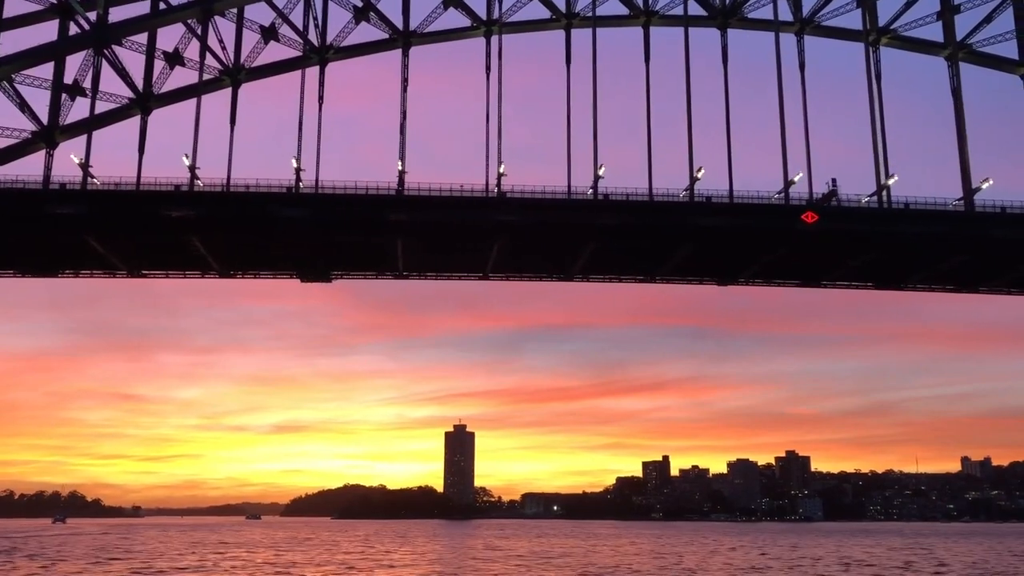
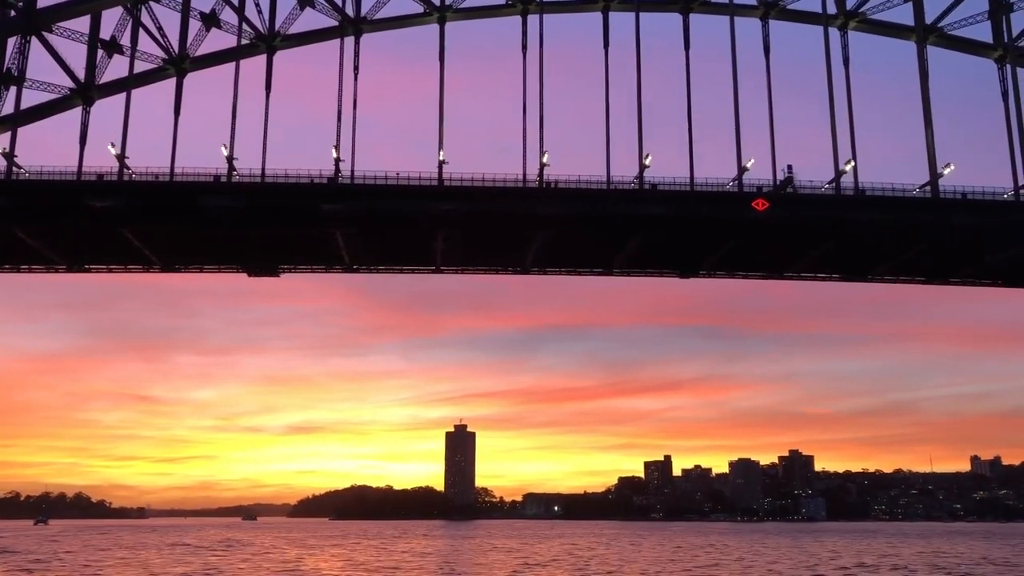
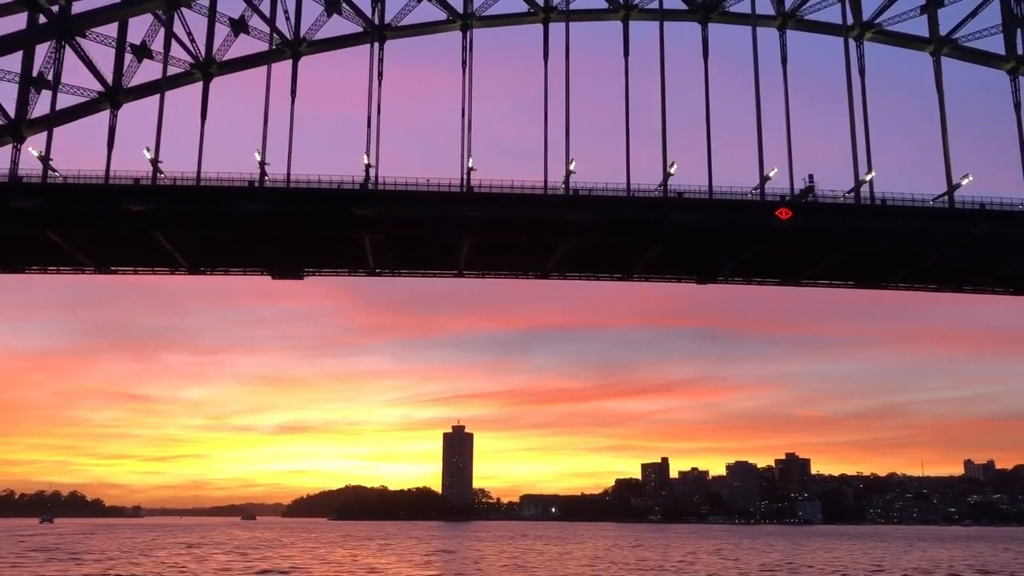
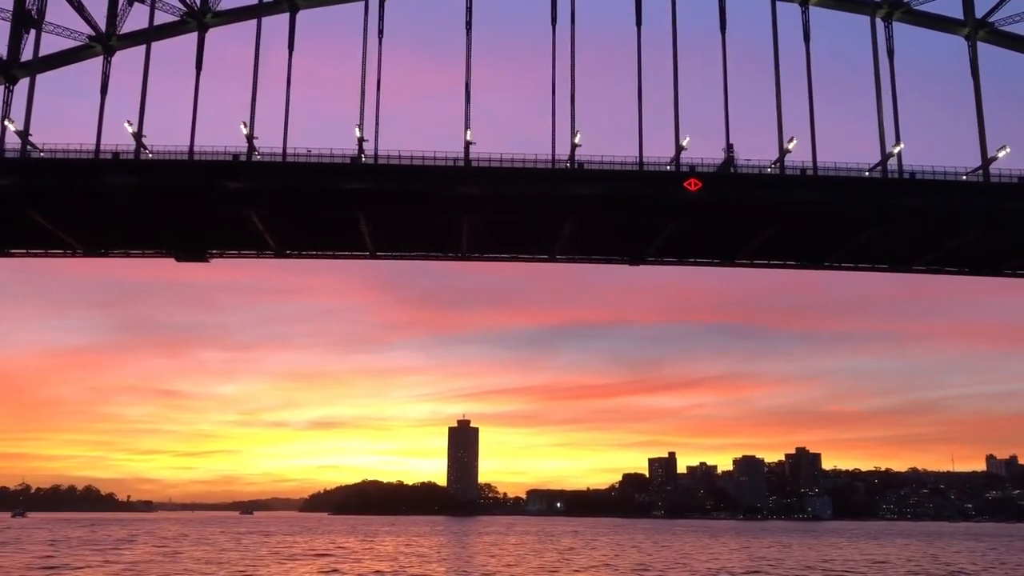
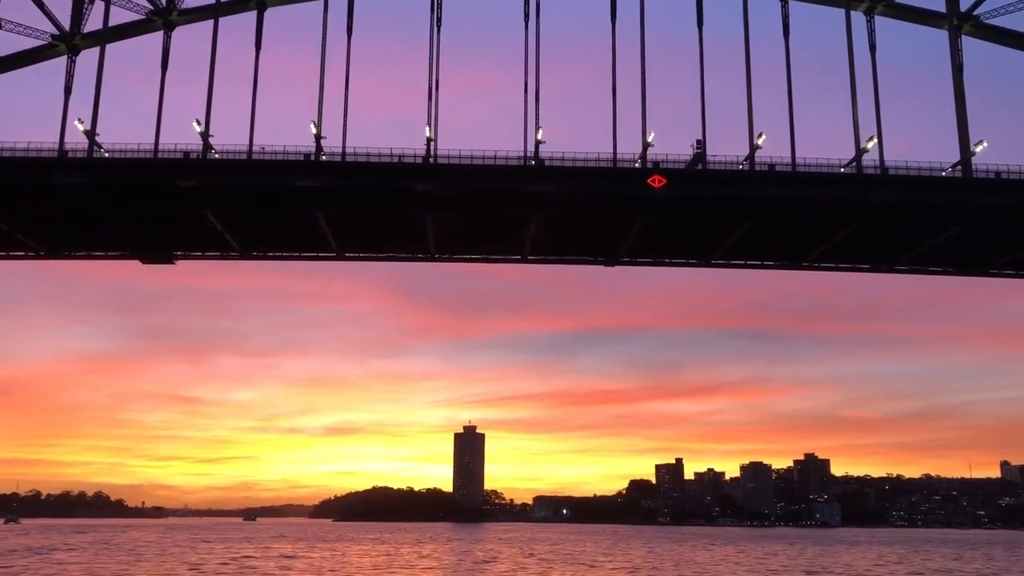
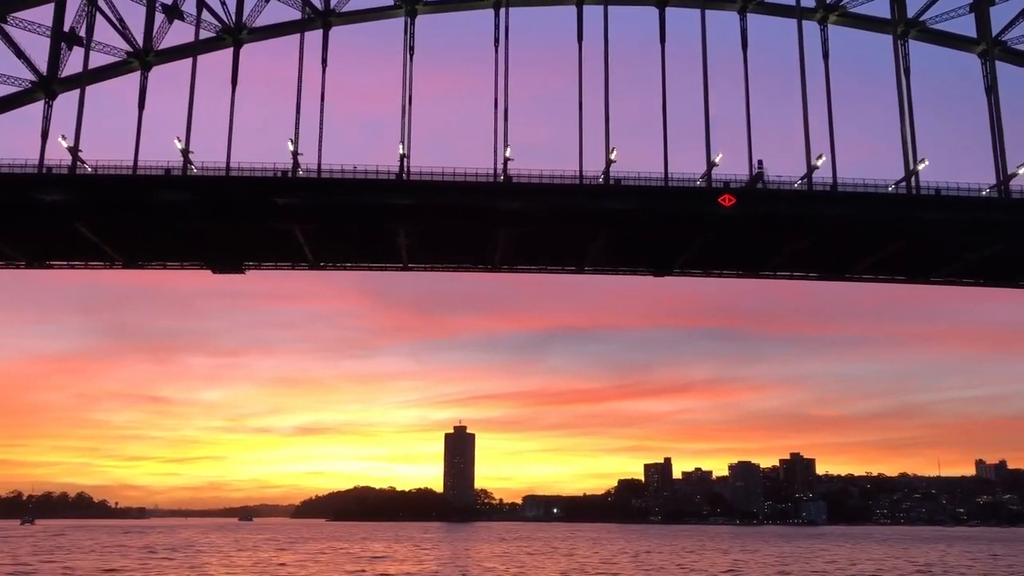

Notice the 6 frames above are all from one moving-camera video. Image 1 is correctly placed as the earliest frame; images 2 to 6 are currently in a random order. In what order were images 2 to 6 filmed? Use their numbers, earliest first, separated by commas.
3, 2, 6, 4, 5
